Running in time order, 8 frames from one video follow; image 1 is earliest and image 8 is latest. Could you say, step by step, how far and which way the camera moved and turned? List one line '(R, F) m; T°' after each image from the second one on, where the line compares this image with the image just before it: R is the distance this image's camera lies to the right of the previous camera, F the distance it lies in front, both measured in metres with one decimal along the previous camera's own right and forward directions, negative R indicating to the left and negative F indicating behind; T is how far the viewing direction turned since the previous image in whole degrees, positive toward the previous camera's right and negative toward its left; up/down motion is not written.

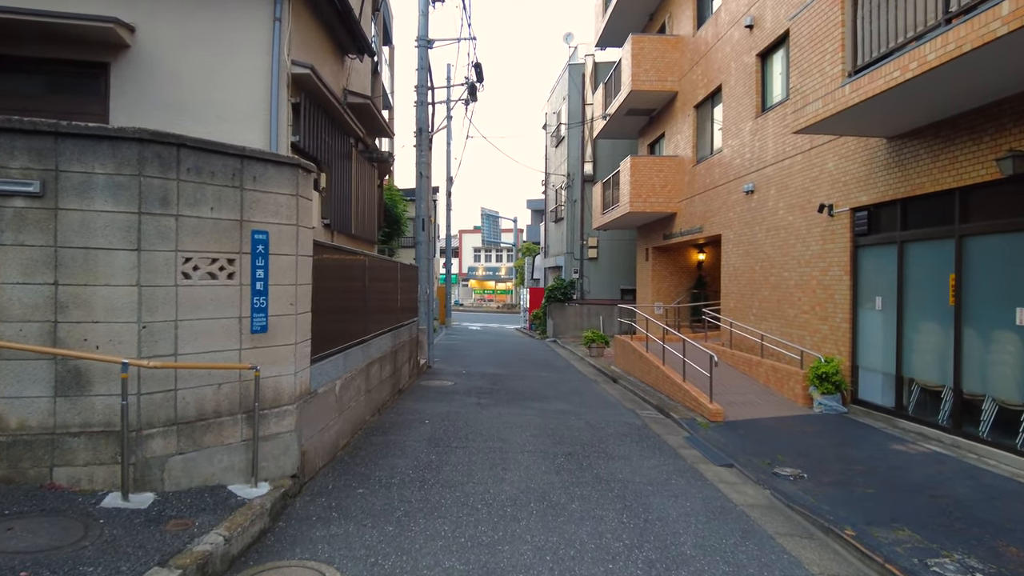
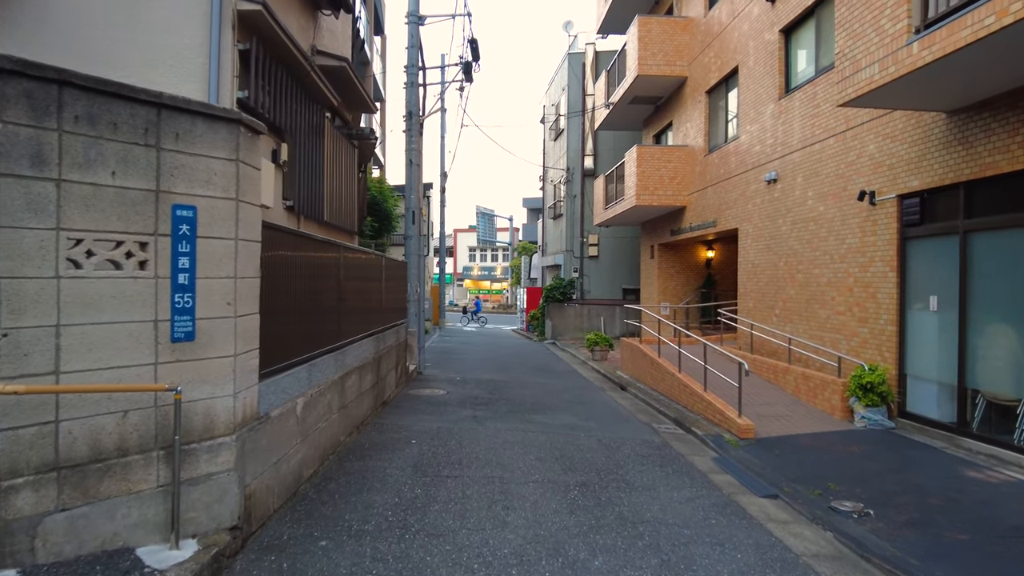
(-0.1, +1.3) m; 0°
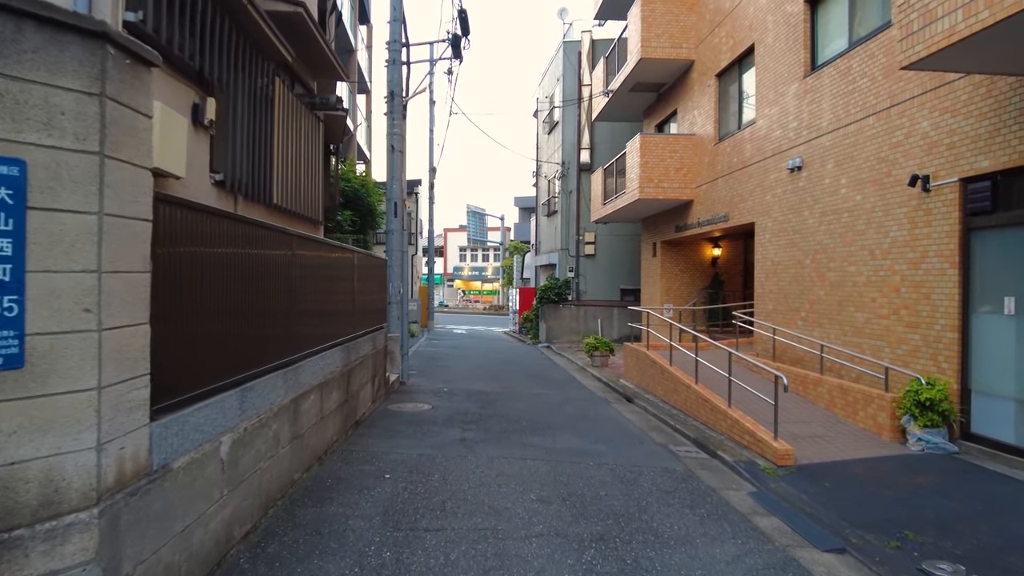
(0.0, +1.4) m; +1°
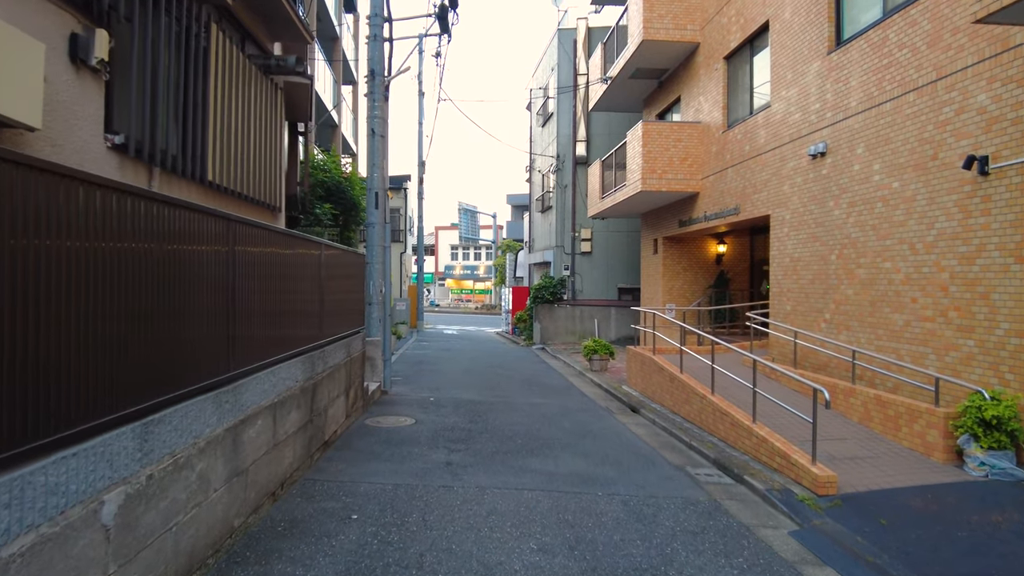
(0.0, +1.1) m; +1°
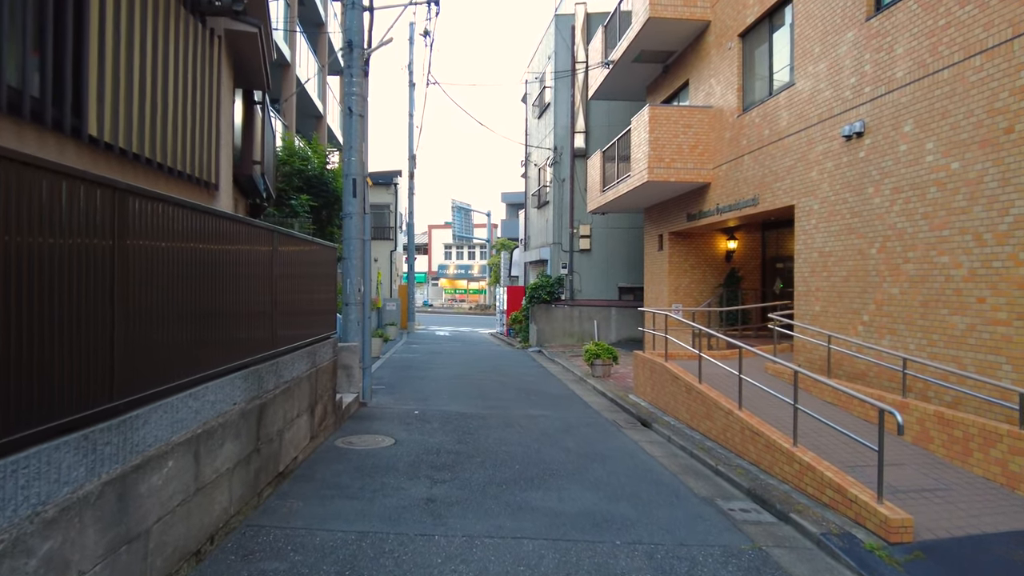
(0.0, +1.2) m; 0°
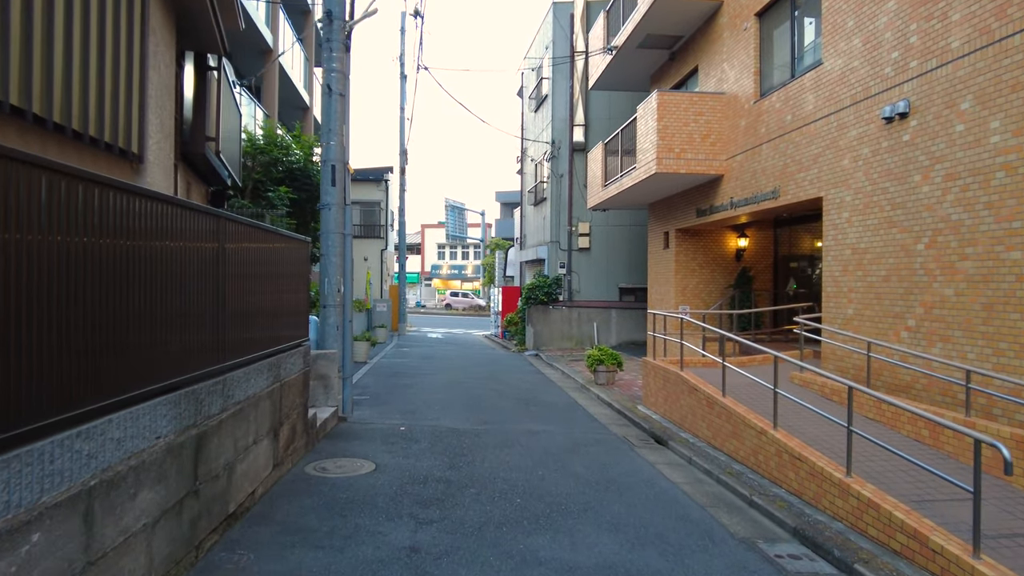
(-0.1, +1.1) m; +1°
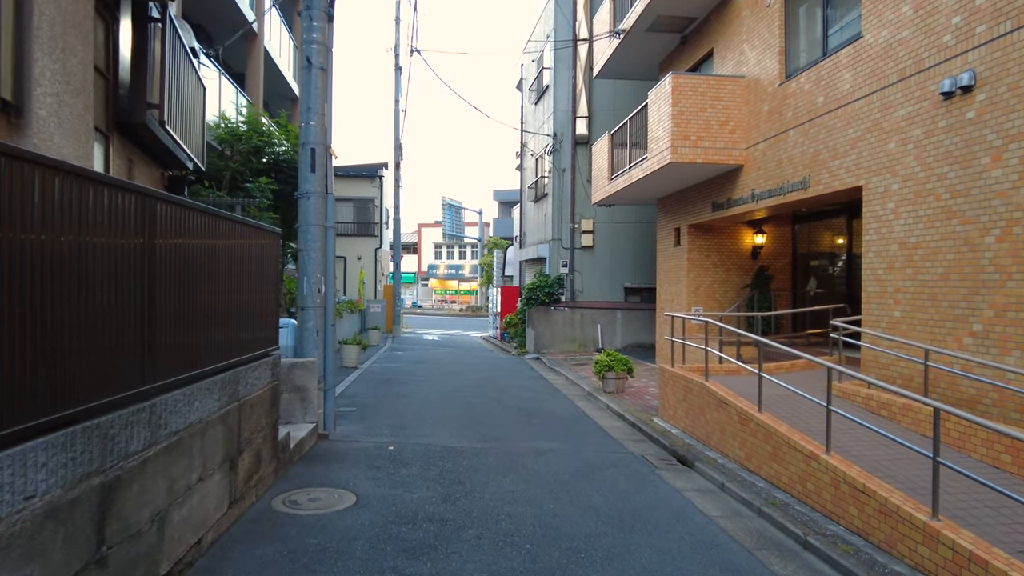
(-0.1, +1.0) m; 0°
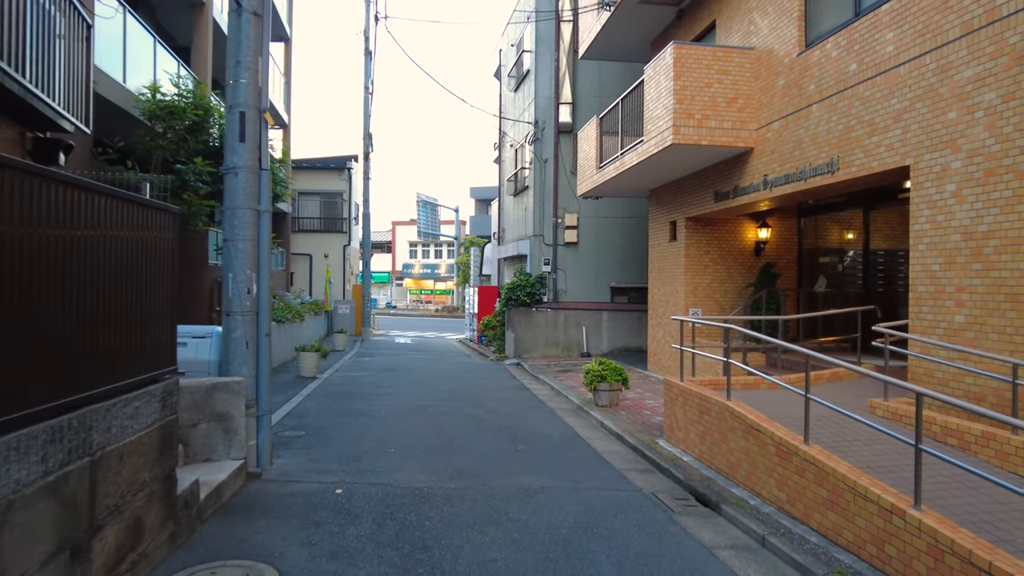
(0.0, +1.6) m; +2°
